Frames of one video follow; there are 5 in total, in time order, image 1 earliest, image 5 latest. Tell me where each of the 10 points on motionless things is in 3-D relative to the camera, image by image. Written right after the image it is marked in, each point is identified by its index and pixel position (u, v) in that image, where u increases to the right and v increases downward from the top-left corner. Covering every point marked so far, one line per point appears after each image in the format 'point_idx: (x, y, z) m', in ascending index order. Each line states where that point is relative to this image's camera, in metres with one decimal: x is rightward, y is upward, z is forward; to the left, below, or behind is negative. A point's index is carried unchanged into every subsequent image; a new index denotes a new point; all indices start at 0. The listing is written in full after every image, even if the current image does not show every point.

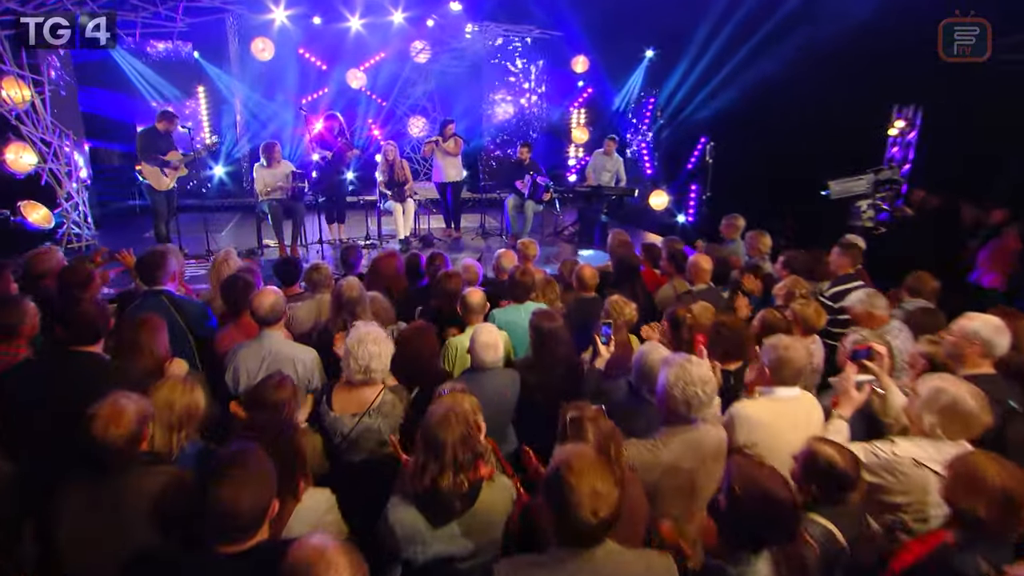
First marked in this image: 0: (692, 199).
0: (+3.6, +1.8, +9.8) m
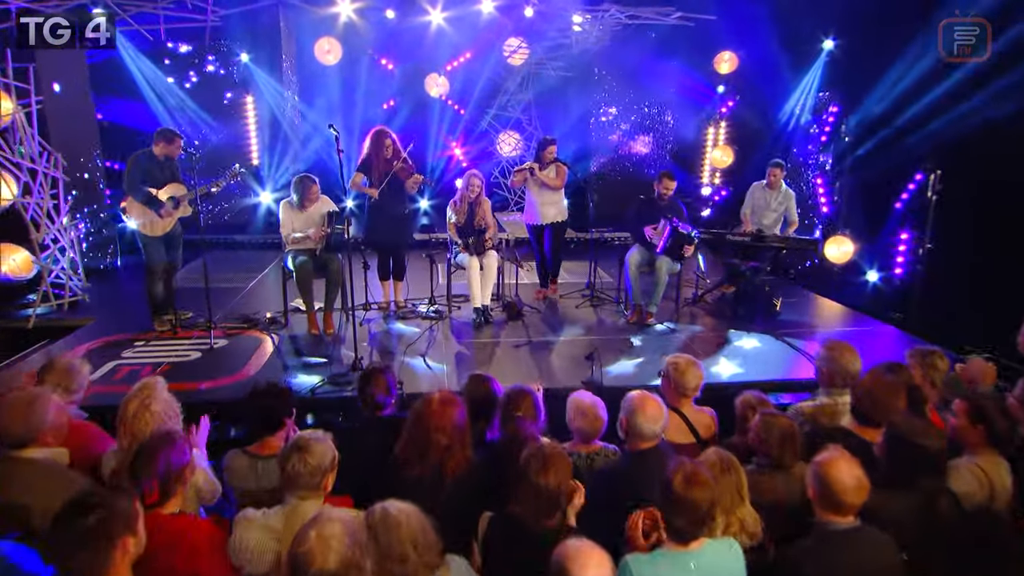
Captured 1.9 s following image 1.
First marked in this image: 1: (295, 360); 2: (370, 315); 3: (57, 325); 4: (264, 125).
0: (+5.4, +0.6, +6.8) m
1: (-2.0, -0.7, +4.4) m
2: (-1.6, -0.3, +5.6) m
3: (-4.7, -0.4, +5.1) m
4: (-4.2, +2.7, +8.3) m
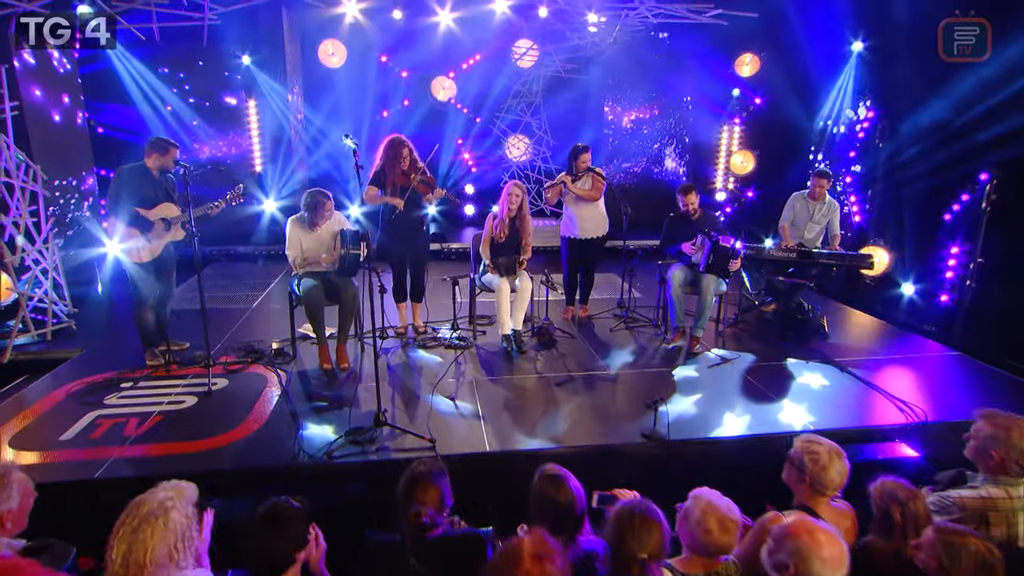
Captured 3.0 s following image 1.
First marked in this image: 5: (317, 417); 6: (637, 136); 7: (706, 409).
0: (+5.7, +0.3, +6.3) m
1: (-1.7, -1.0, +3.8) m
2: (-1.3, -0.6, +5.0) m
3: (-4.4, -0.7, +4.6) m
4: (-3.9, +2.4, +7.7) m
5: (-1.5, -1.1, +3.6) m
6: (+2.4, +2.9, +9.2) m
7: (+1.5, -0.9, +3.9) m
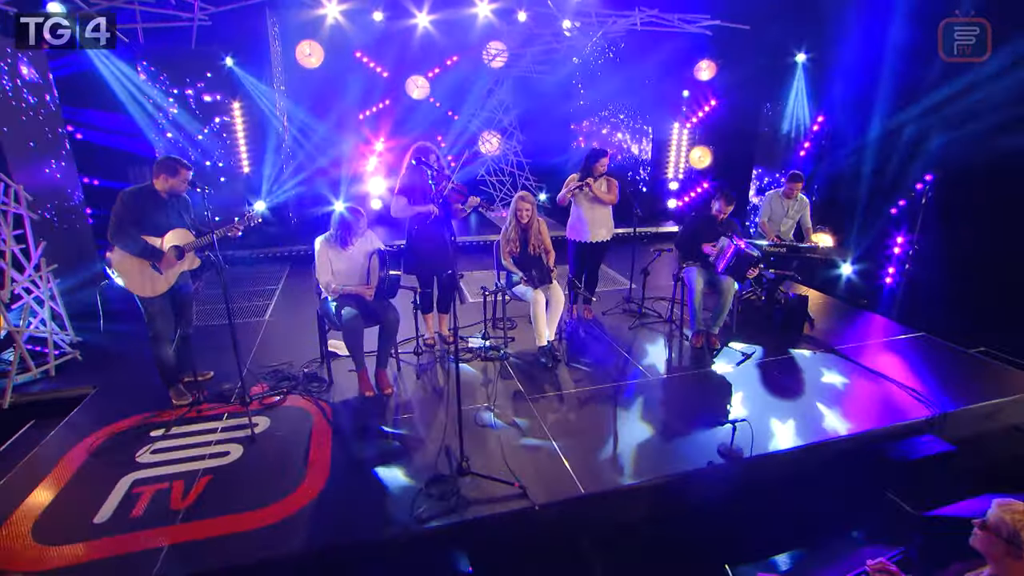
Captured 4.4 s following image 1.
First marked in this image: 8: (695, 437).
0: (+5.8, +0.5, +7.1) m
1: (-1.2, -1.2, +3.8) m
2: (-0.9, -0.7, +5.0) m
3: (-4.0, -0.9, +4.2) m
4: (-3.9, +2.2, +7.3) m
5: (-1.0, -1.2, +3.6) m
6: (+2.0, +3.0, +9.5) m
7: (+2.0, -1.0, +4.2) m
8: (+1.5, -1.2, +4.0) m
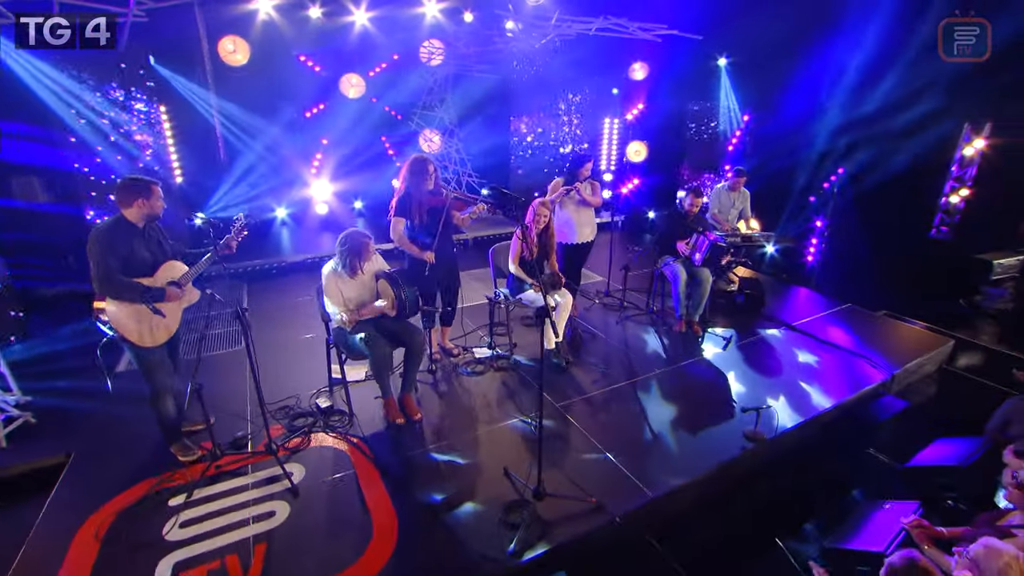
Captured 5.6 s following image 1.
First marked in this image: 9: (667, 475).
0: (+5.3, +0.9, +8.2) m
1: (-0.7, -1.4, +3.6) m
2: (-0.8, -0.9, +4.9) m
3: (-3.6, -1.3, +3.5) m
4: (-4.4, +1.9, +6.5) m
5: (-0.5, -1.4, +3.5) m
6: (+1.0, +3.1, +9.8) m
7: (+2.3, -0.9, +4.6) m
8: (+1.8, -1.2, +4.4) m
9: (+1.2, -1.4, +3.8) m
